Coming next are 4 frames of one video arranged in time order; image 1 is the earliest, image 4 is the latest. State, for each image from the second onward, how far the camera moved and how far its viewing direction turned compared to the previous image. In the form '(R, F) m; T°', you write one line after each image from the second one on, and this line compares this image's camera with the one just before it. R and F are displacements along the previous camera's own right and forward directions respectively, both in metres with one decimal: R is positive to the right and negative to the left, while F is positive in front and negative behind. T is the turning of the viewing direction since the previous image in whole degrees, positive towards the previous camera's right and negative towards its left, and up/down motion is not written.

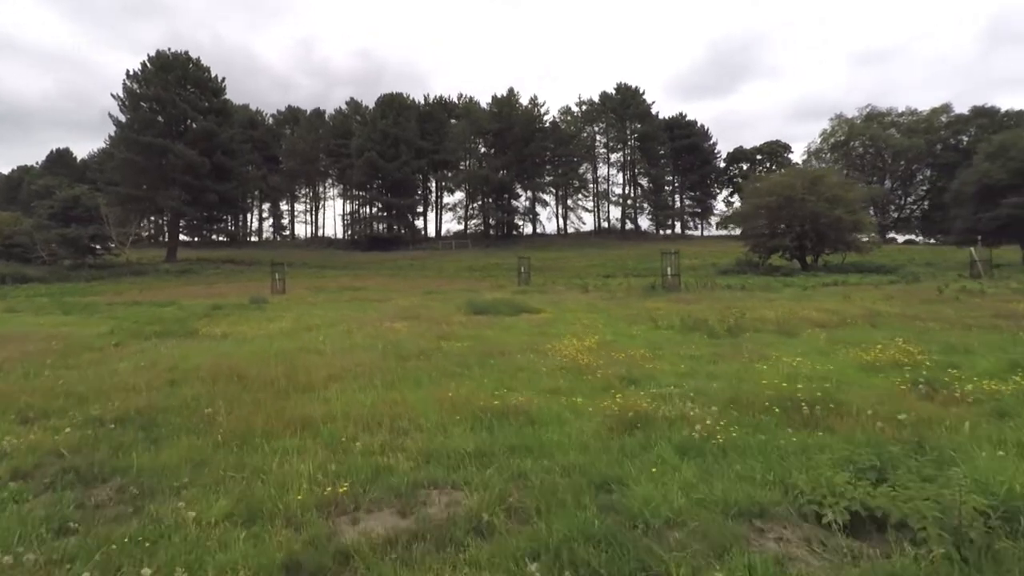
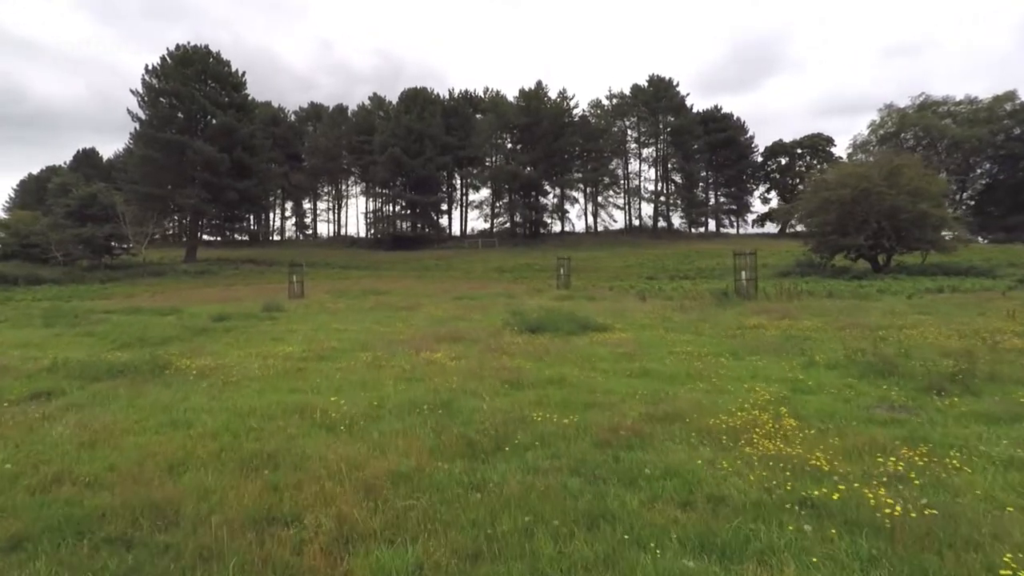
(-1.3, +4.3) m; -2°
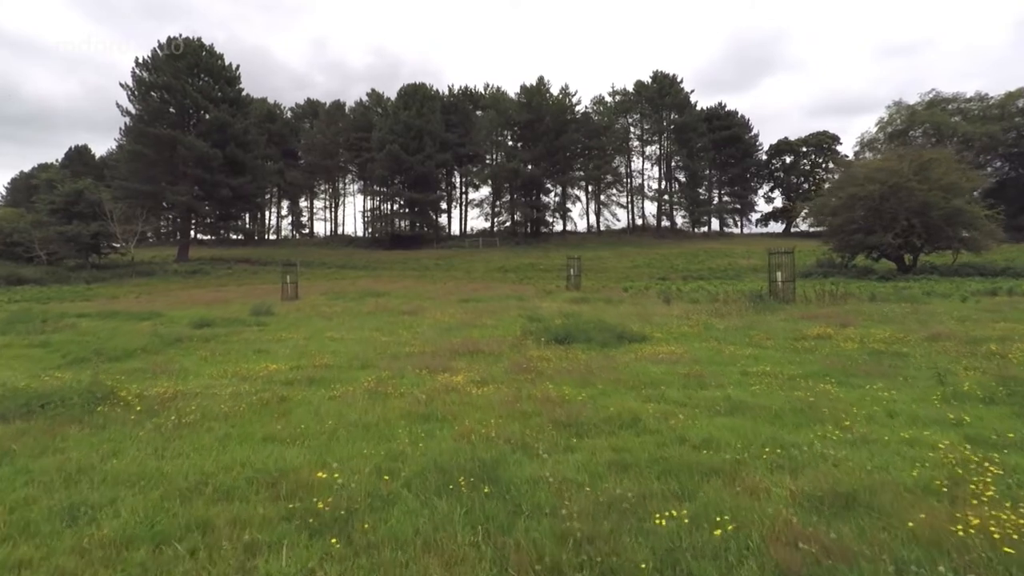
(-0.7, +2.5) m; 0°
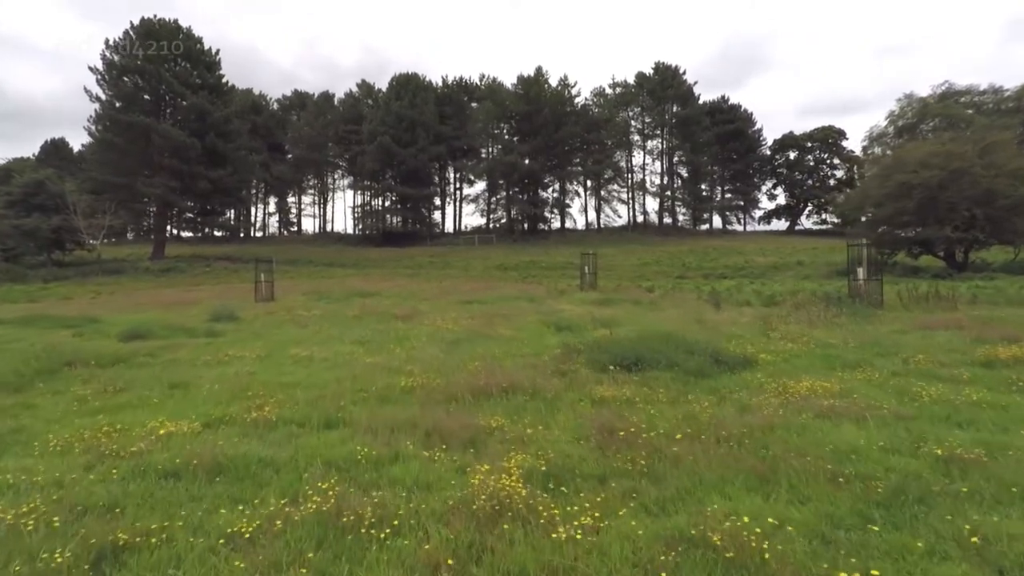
(-1.0, +5.0) m; +1°
